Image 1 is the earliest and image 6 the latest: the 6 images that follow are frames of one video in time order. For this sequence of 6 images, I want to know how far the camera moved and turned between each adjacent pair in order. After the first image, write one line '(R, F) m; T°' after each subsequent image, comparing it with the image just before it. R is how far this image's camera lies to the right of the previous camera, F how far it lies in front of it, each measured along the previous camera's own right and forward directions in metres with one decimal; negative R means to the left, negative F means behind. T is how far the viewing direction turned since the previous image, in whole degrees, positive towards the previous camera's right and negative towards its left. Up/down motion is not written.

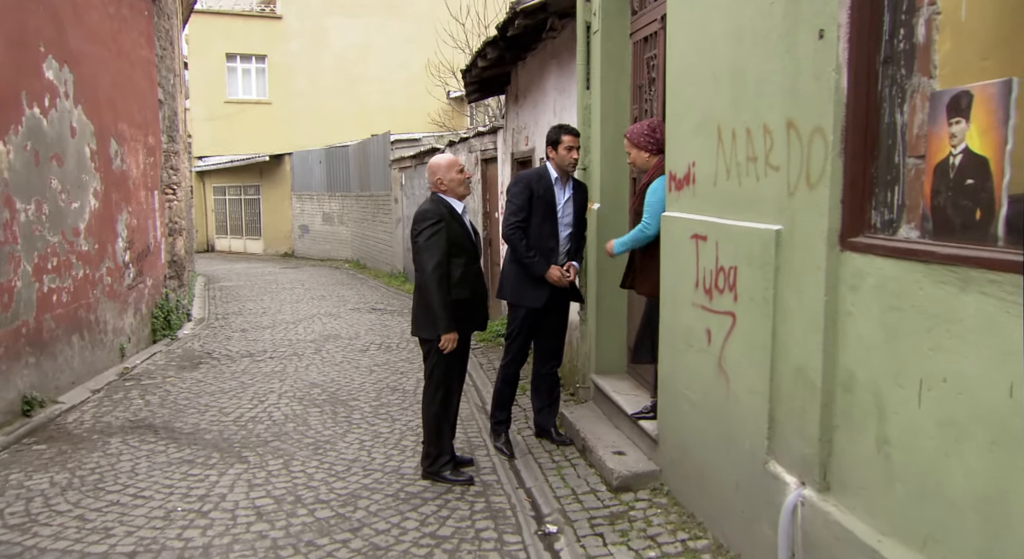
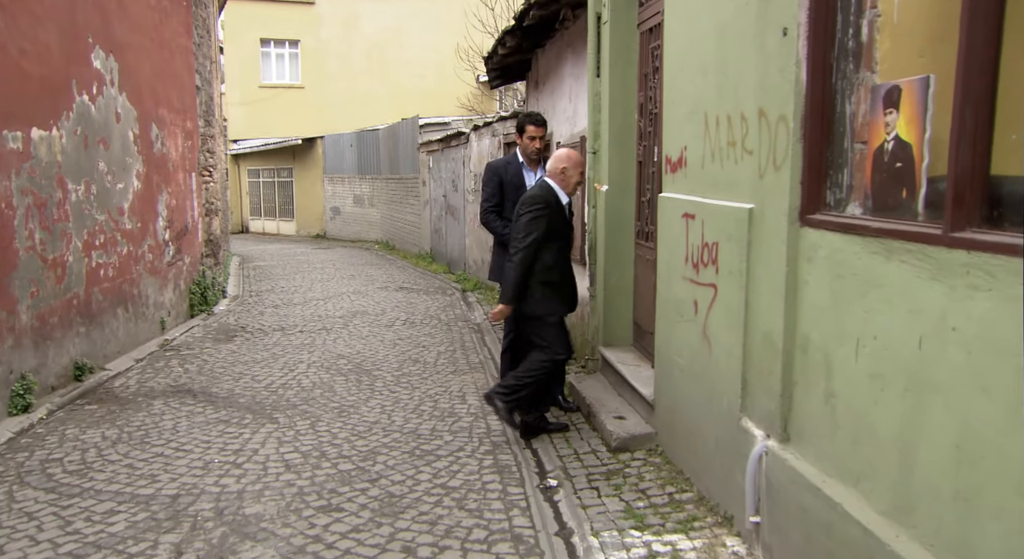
(+0.1, -0.4) m; -2°
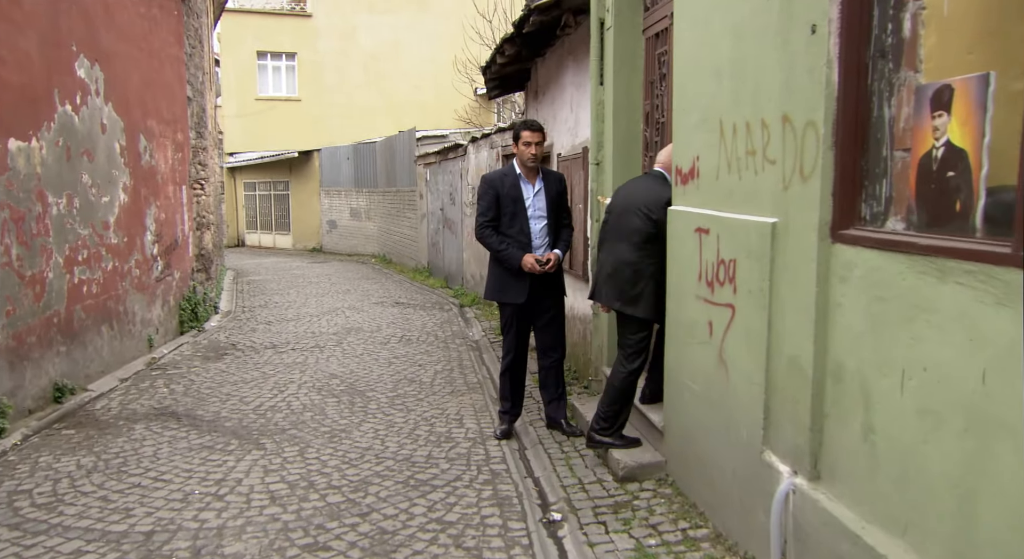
(0.0, +0.3) m; 0°
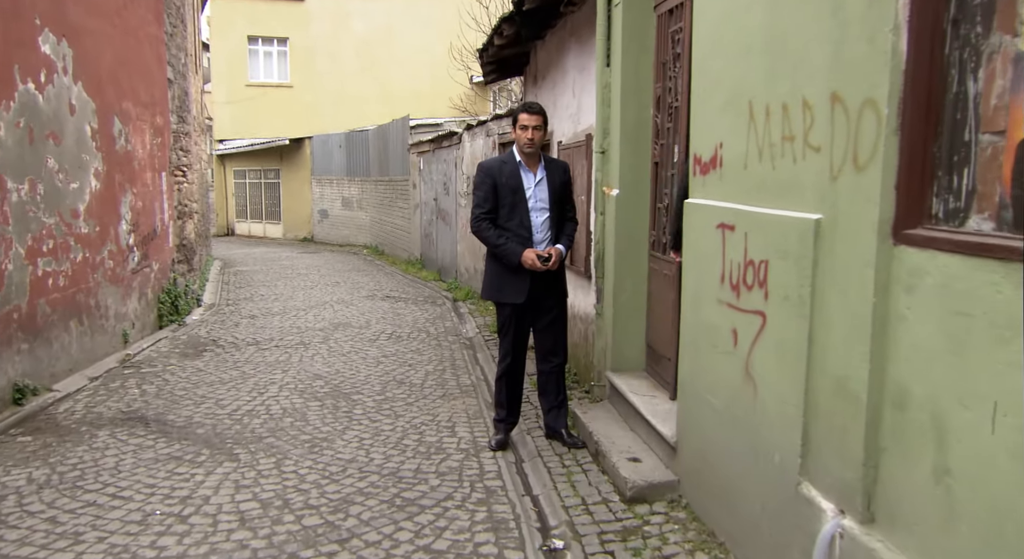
(0.0, +0.5) m; 0°
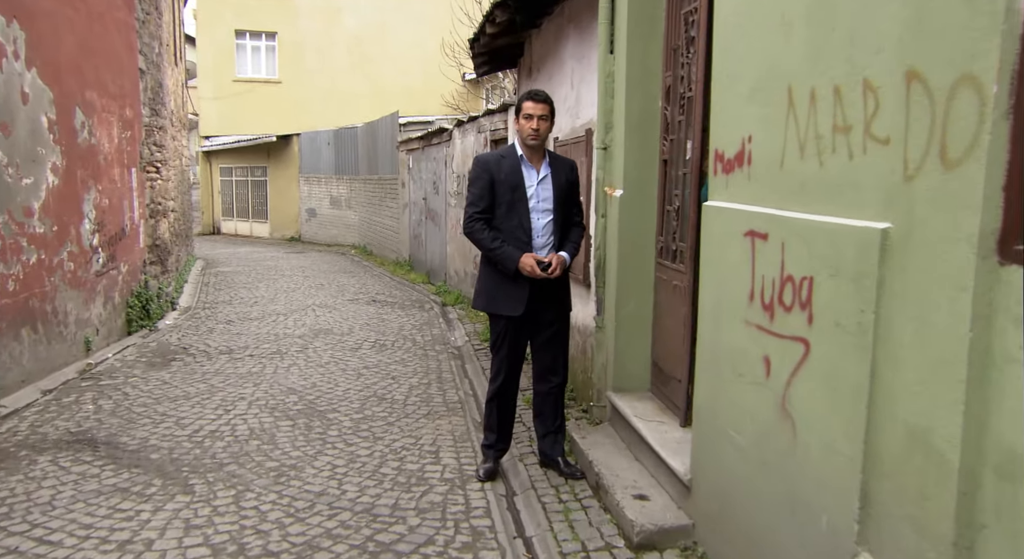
(0.0, +0.6) m; +1°
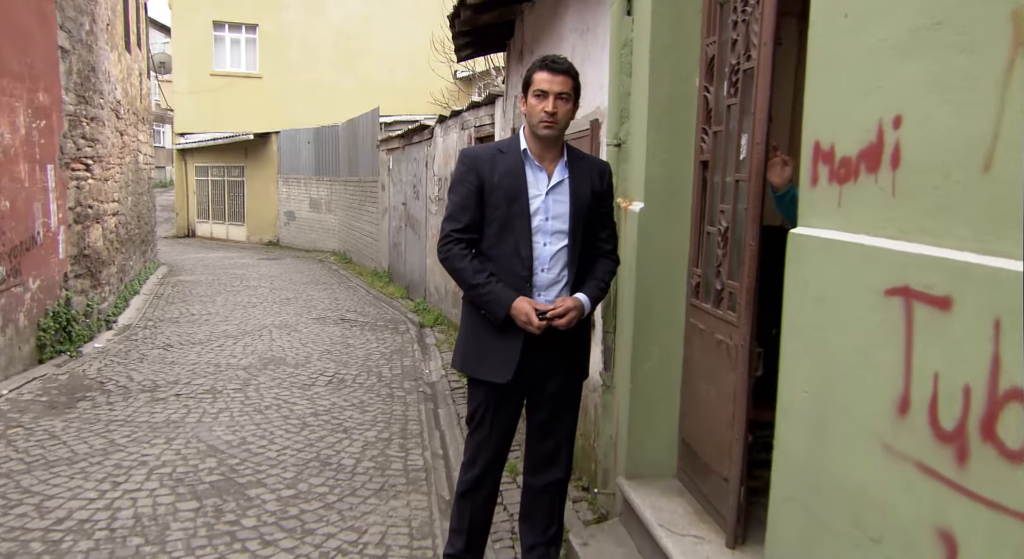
(+0.1, +1.4) m; 0°
